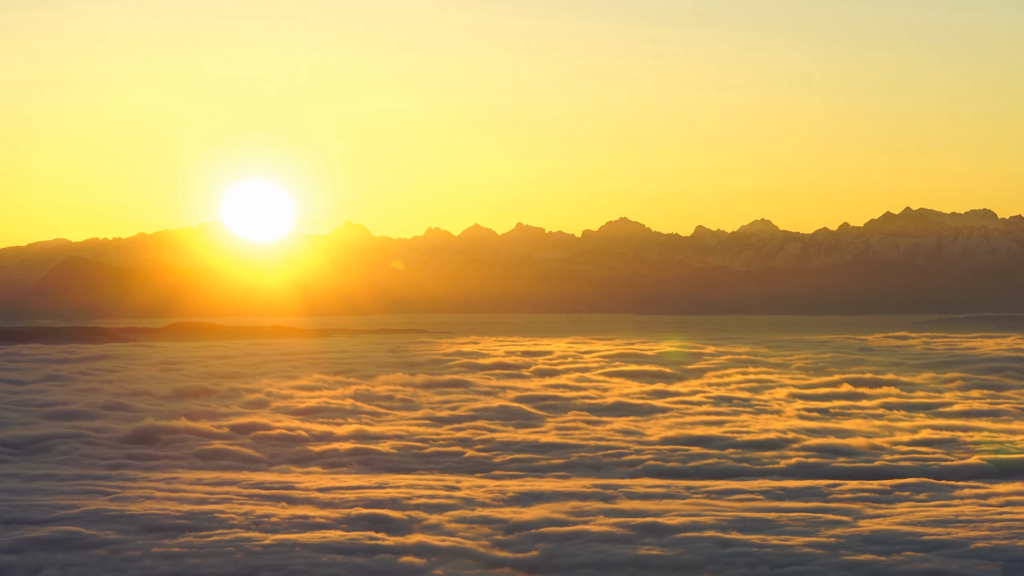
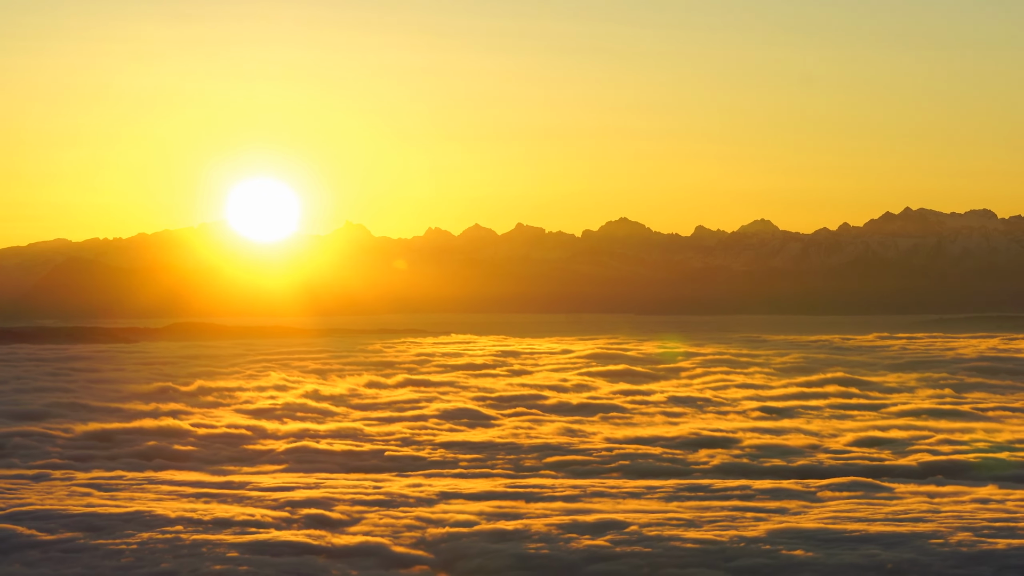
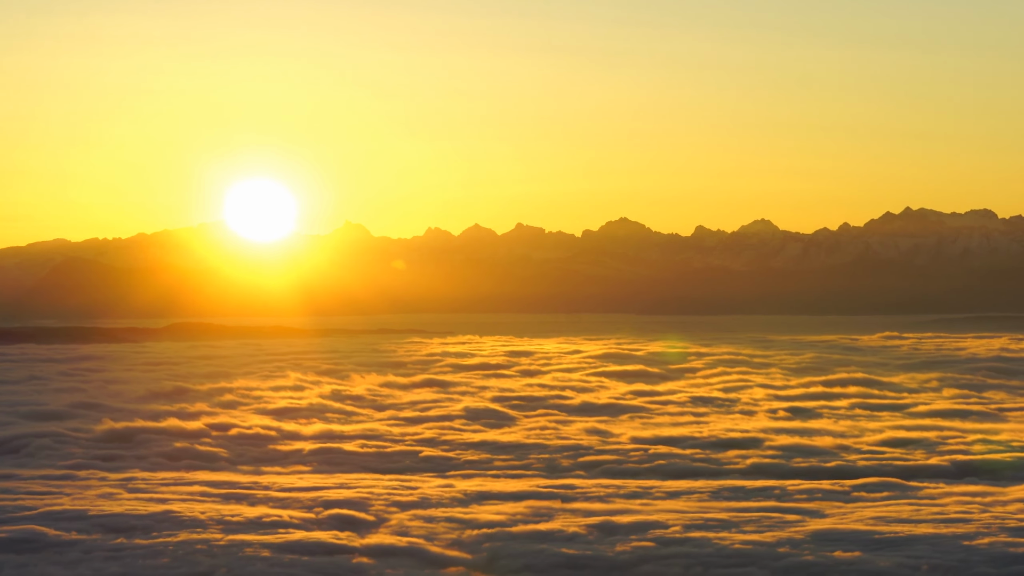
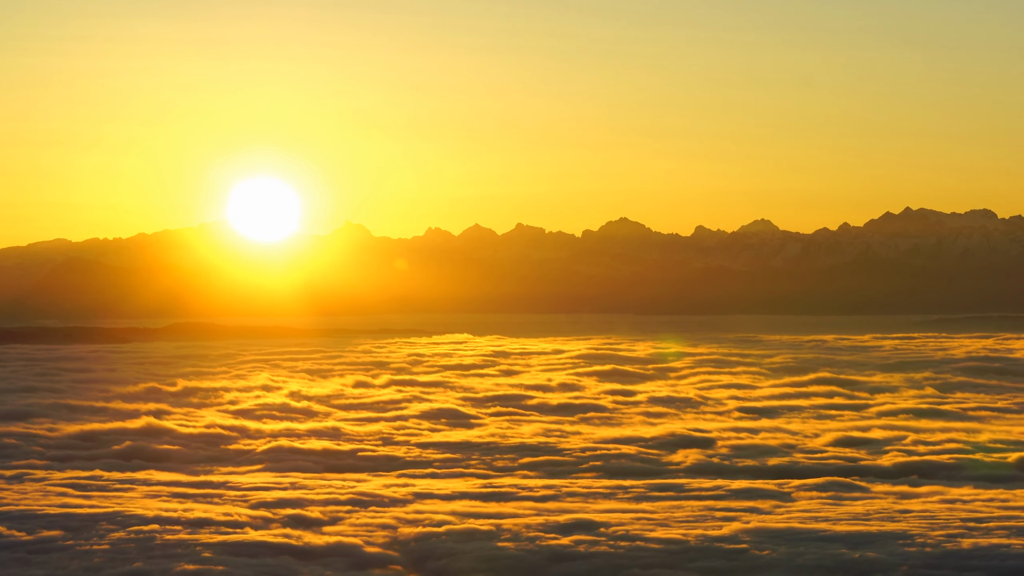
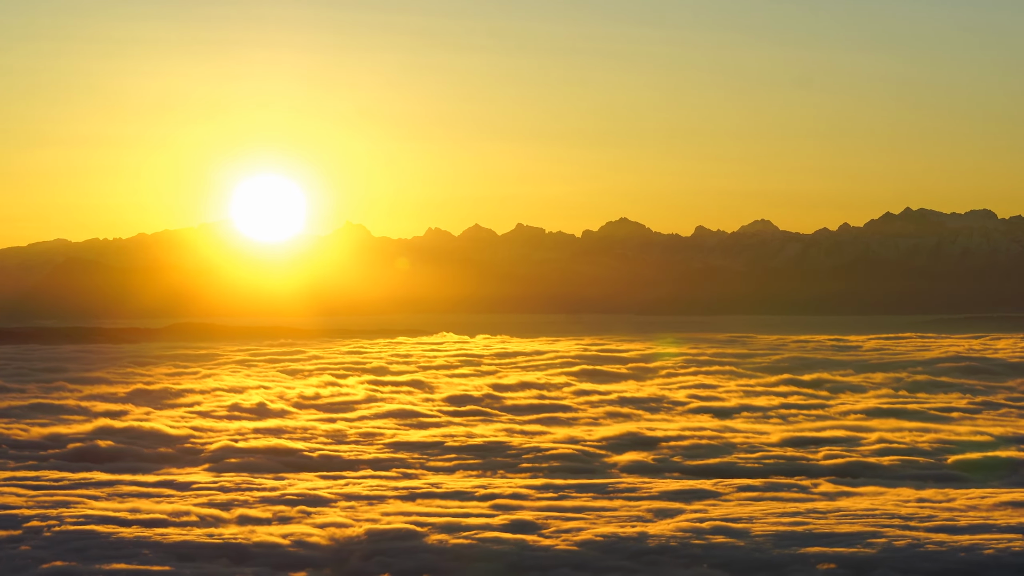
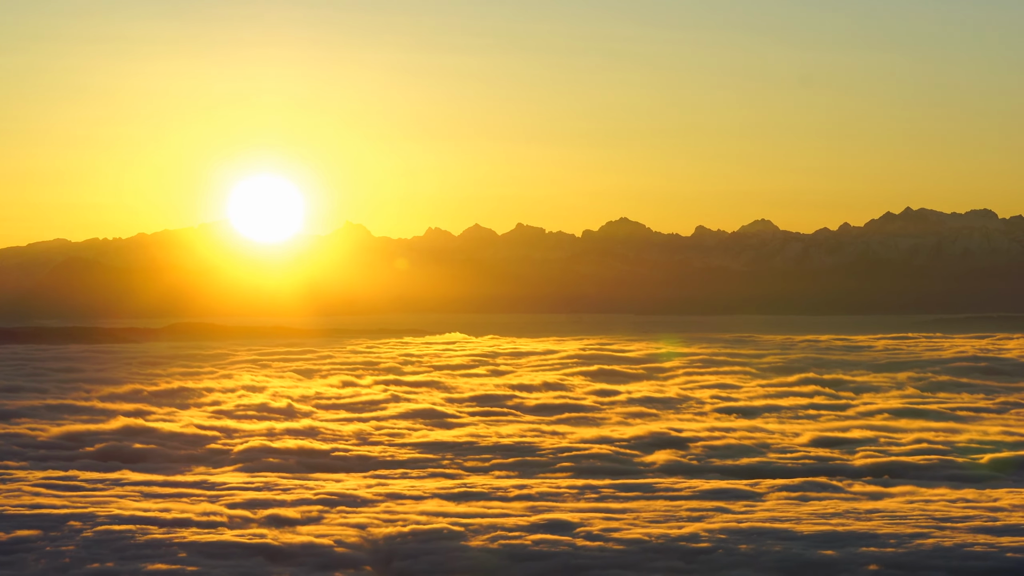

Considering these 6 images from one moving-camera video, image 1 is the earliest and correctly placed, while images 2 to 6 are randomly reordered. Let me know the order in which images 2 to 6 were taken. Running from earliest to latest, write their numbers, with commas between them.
3, 2, 4, 6, 5
